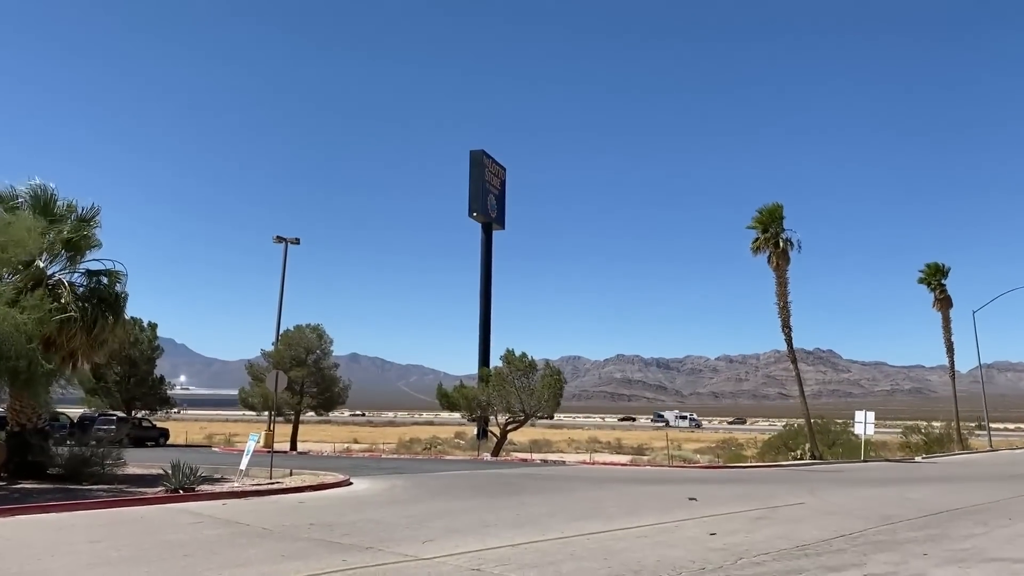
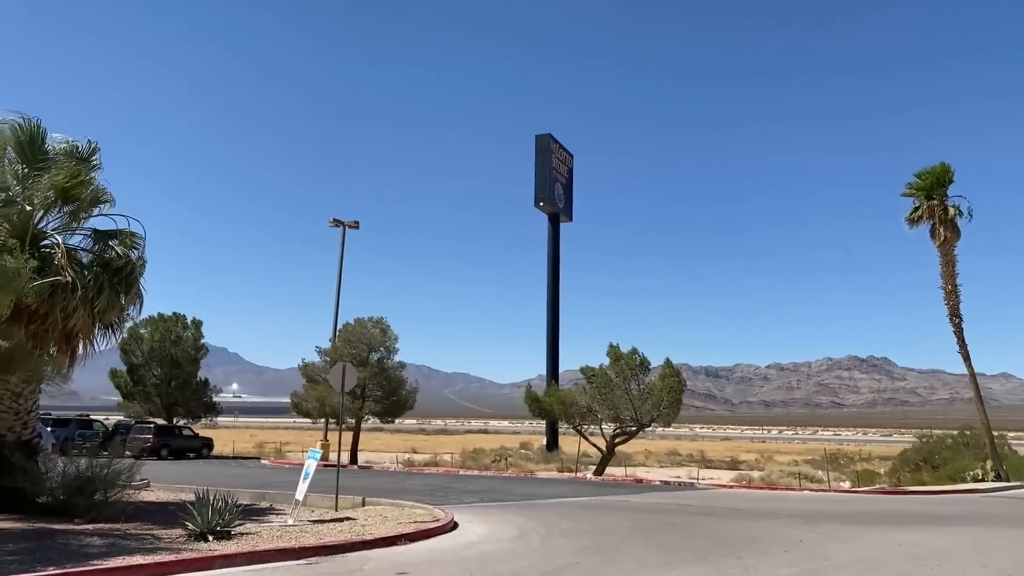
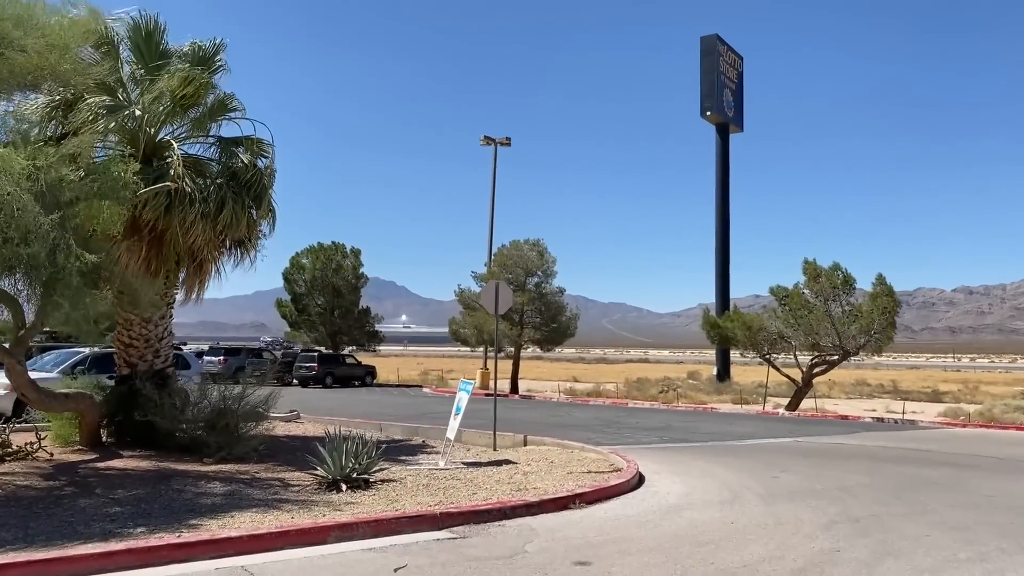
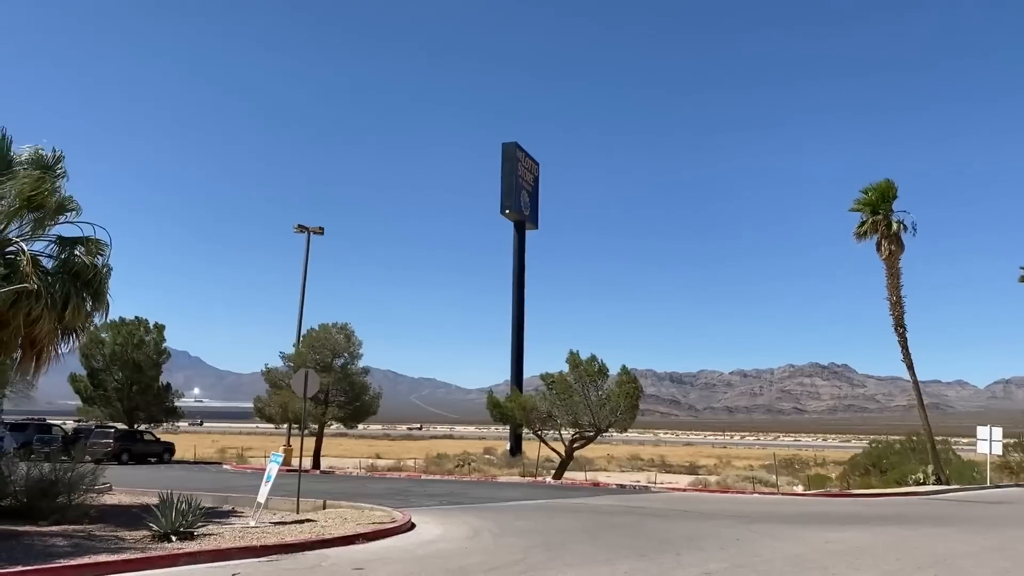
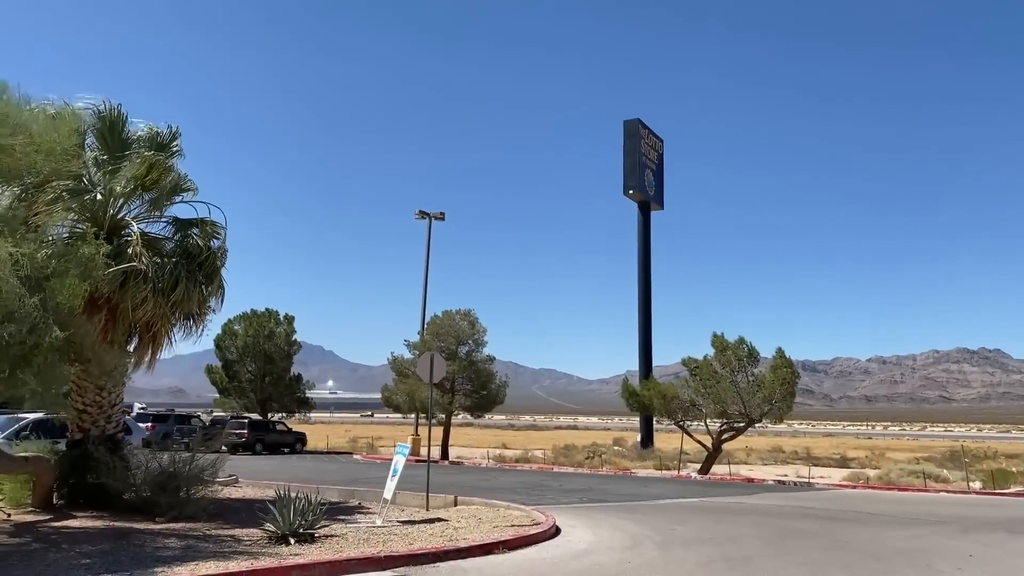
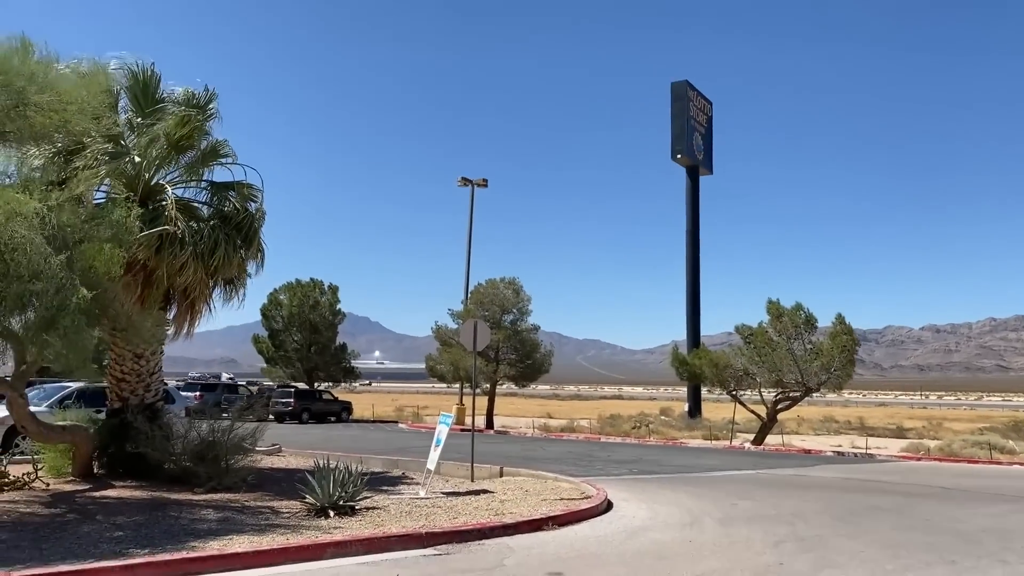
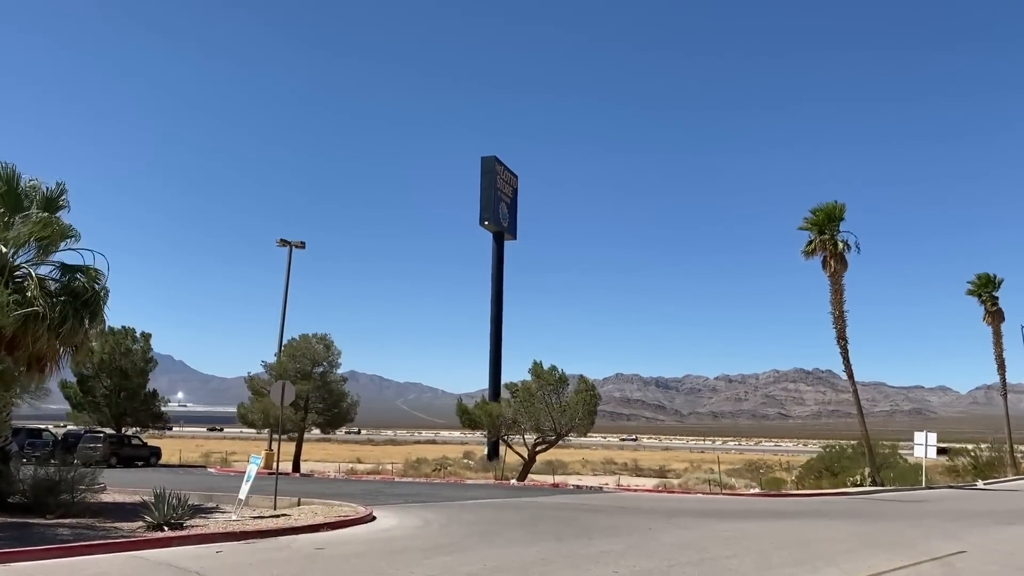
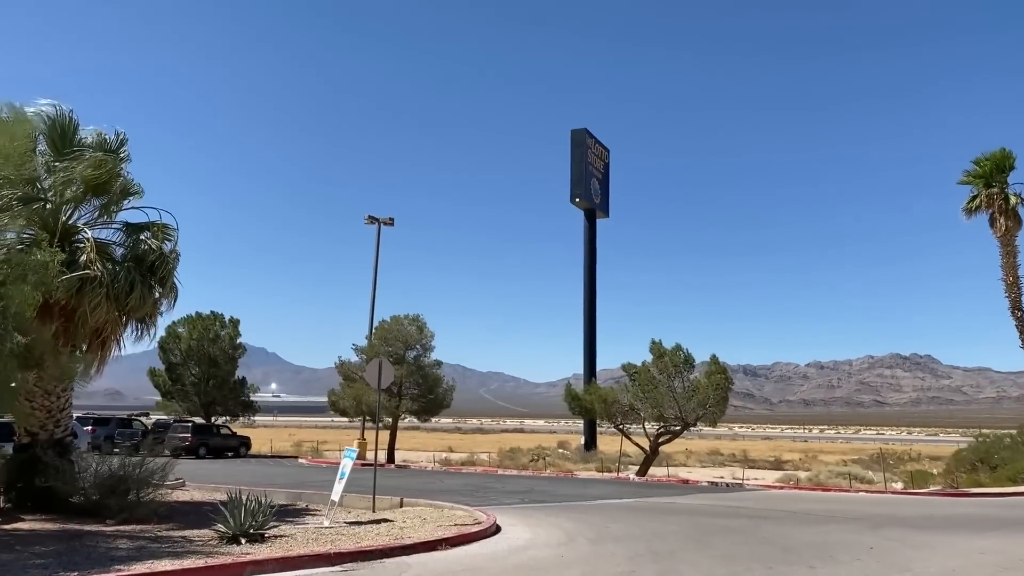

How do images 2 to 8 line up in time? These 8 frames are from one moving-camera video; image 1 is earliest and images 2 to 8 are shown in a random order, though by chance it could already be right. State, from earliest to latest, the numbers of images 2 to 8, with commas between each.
7, 4, 2, 8, 5, 6, 3
